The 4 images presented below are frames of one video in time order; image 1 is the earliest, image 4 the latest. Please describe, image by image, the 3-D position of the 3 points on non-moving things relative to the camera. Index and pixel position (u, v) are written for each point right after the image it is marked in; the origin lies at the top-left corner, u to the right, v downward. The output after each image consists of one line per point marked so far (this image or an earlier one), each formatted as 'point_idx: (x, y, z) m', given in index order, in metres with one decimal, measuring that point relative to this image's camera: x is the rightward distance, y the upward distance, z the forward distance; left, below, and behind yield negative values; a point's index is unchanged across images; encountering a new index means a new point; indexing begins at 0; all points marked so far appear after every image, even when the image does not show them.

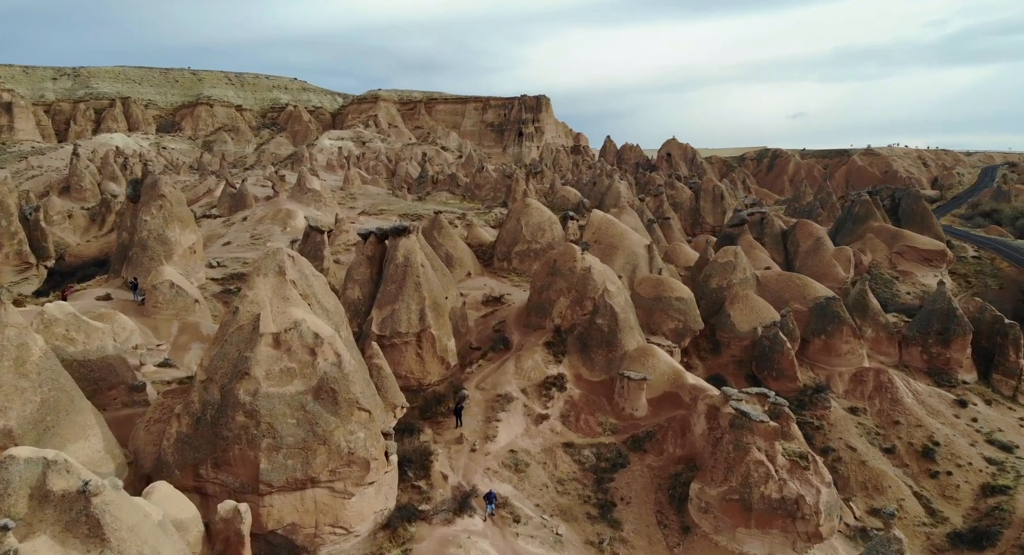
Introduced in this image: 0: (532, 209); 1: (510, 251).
0: (+0.6, +2.0, +17.4) m
1: (-0.1, +0.8, +17.3) m
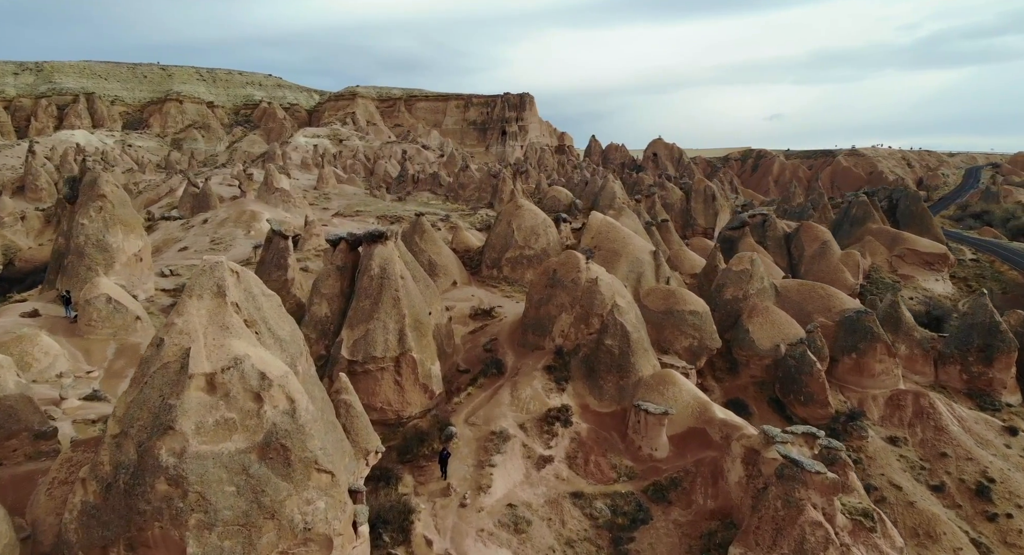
0: (+0.3, +1.7, +15.7) m
1: (-0.3, +0.5, +15.5) m
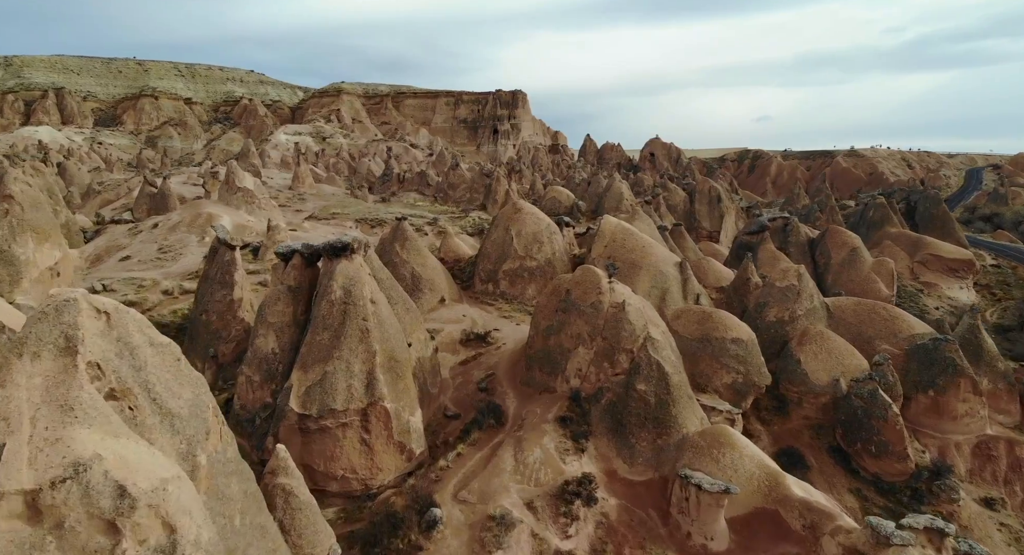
0: (+0.3, +1.4, +13.3) m
1: (-0.4, +0.2, +13.1) m
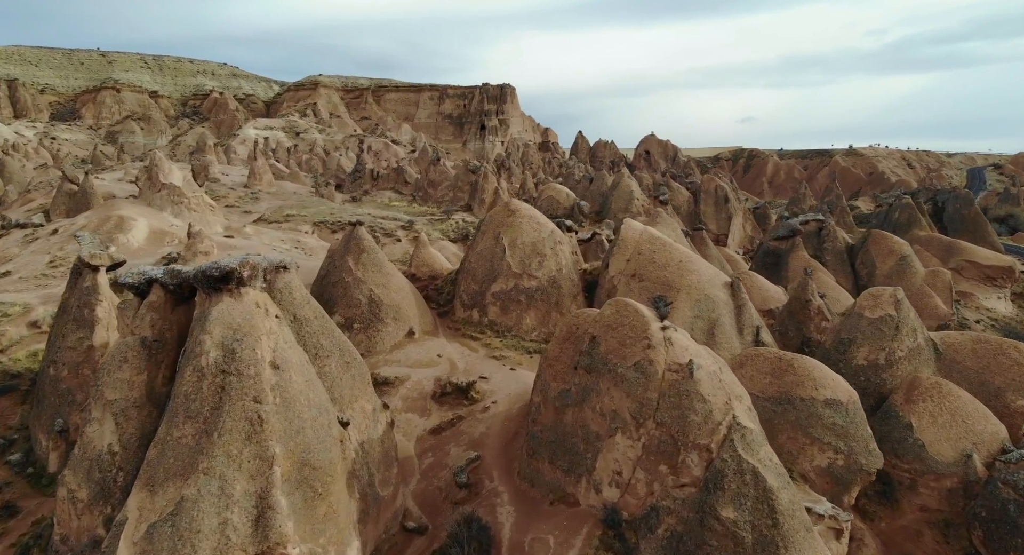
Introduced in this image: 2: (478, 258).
0: (+0.1, +1.0, +10.1) m
1: (-0.5, -0.2, +9.9) m
2: (-0.6, +0.3, +10.0) m
